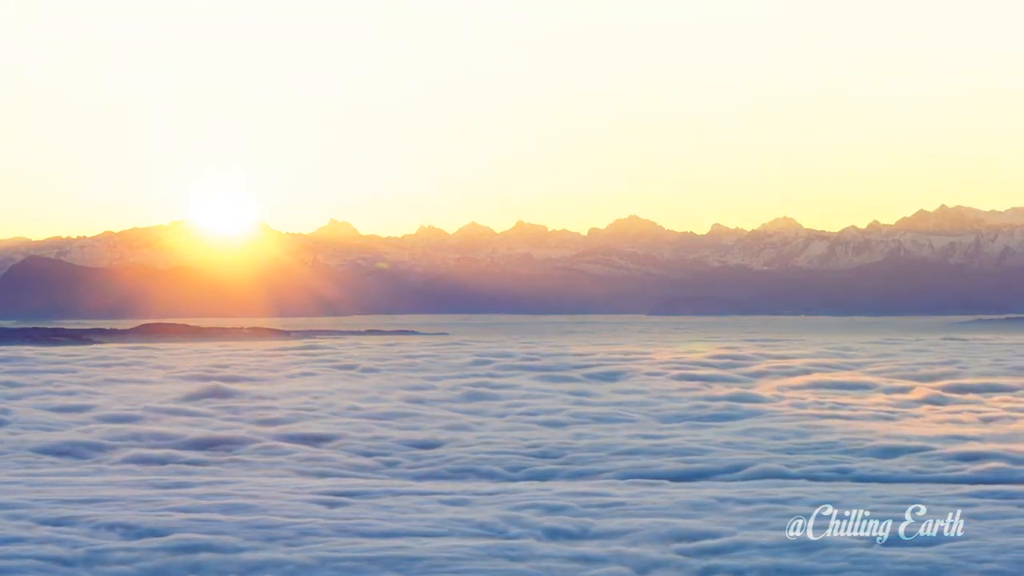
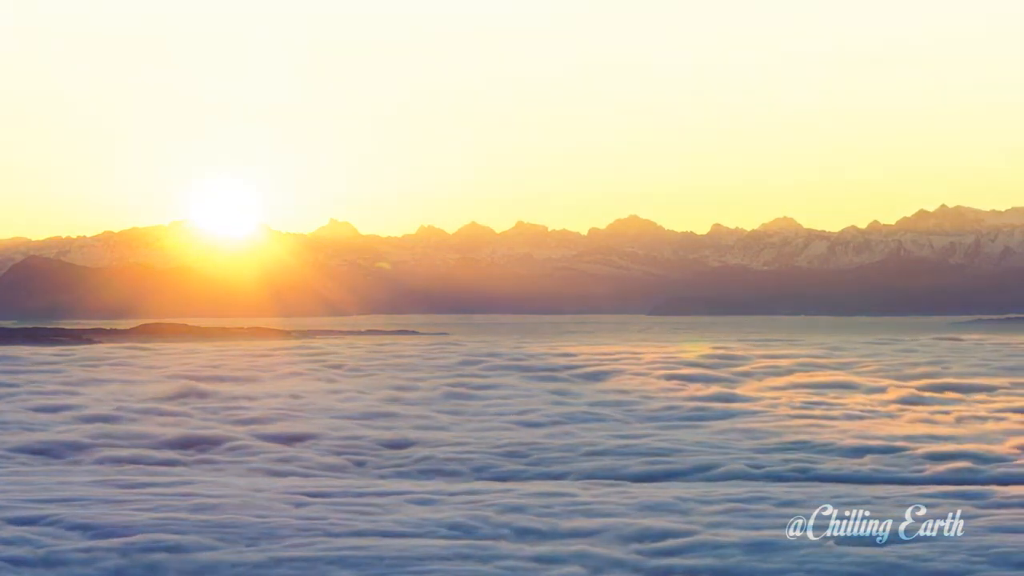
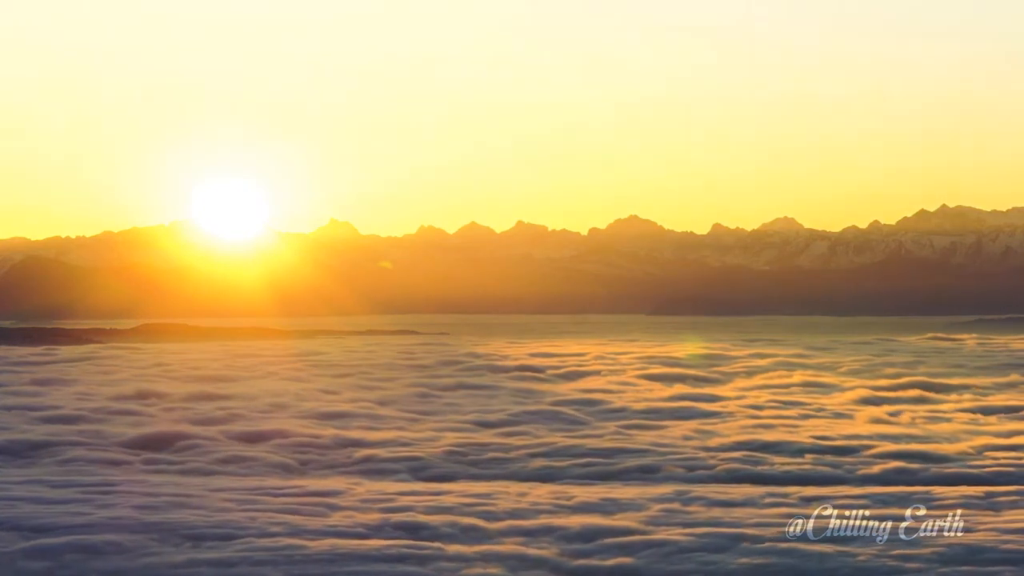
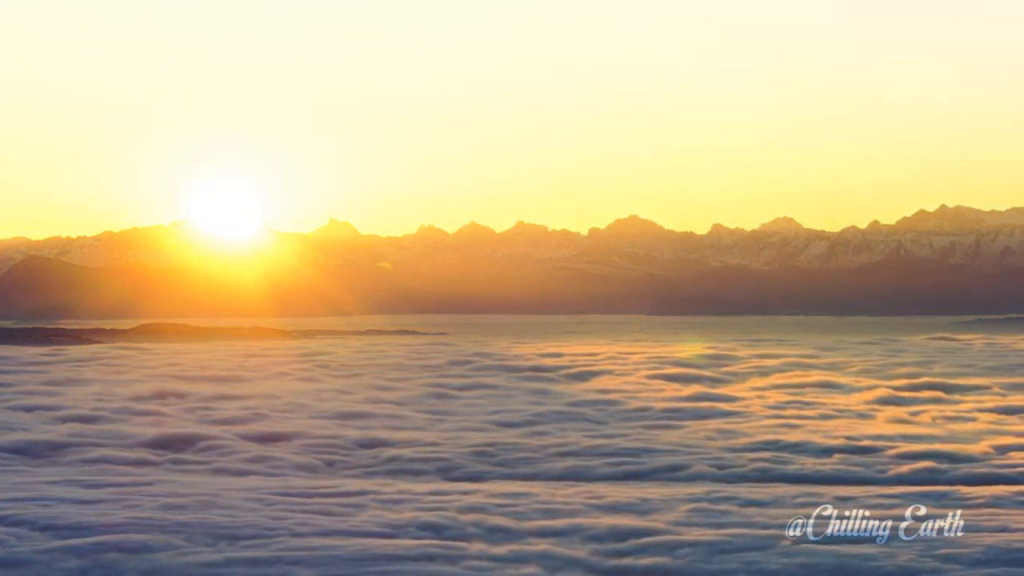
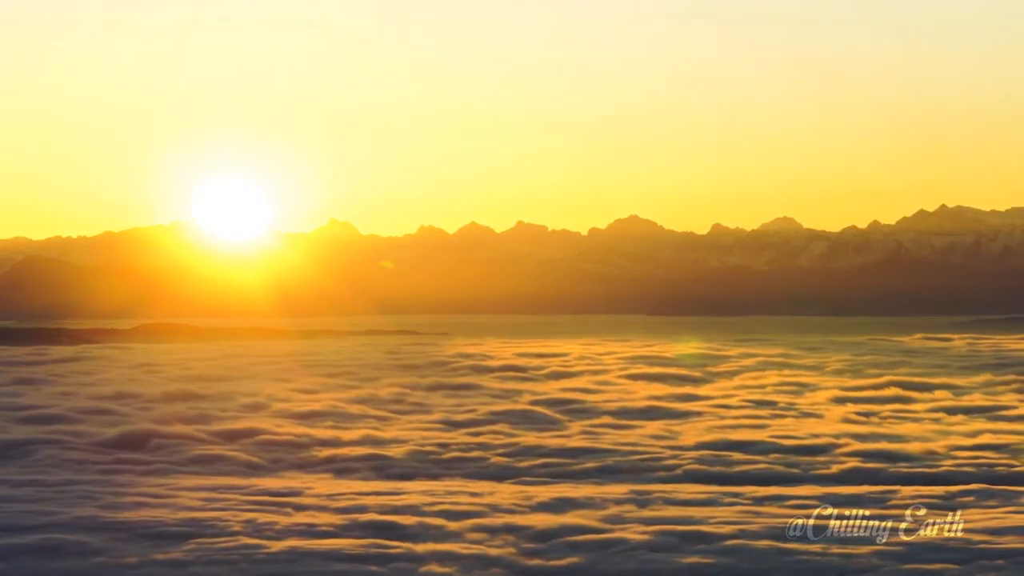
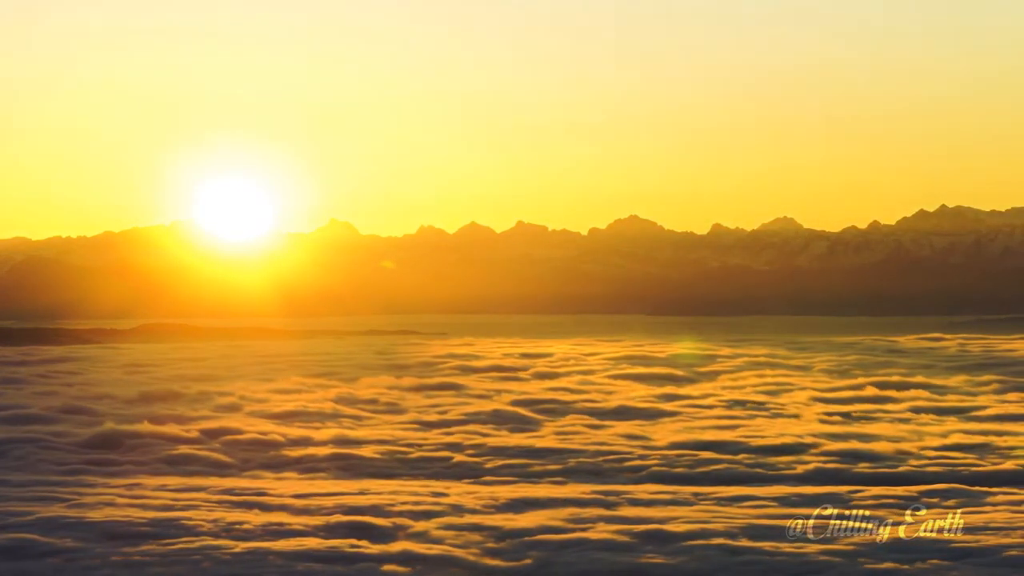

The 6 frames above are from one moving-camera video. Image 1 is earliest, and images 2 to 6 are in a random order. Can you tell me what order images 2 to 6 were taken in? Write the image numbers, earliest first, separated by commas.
2, 4, 3, 5, 6
